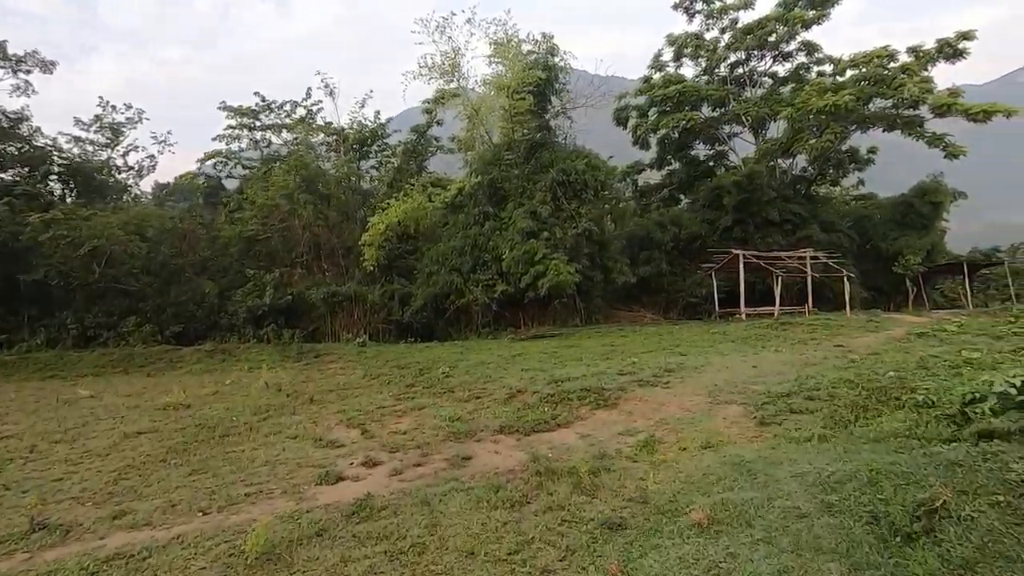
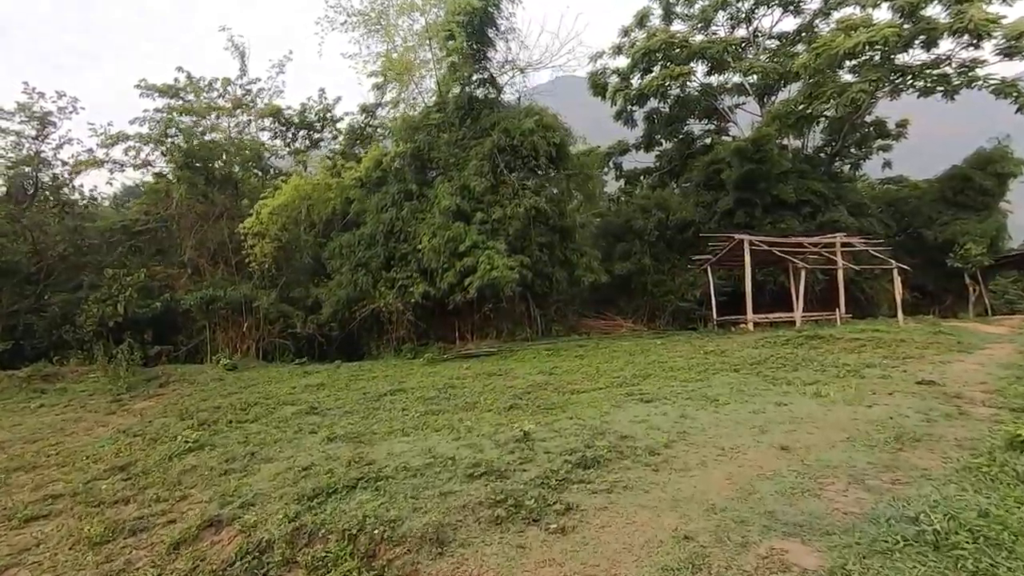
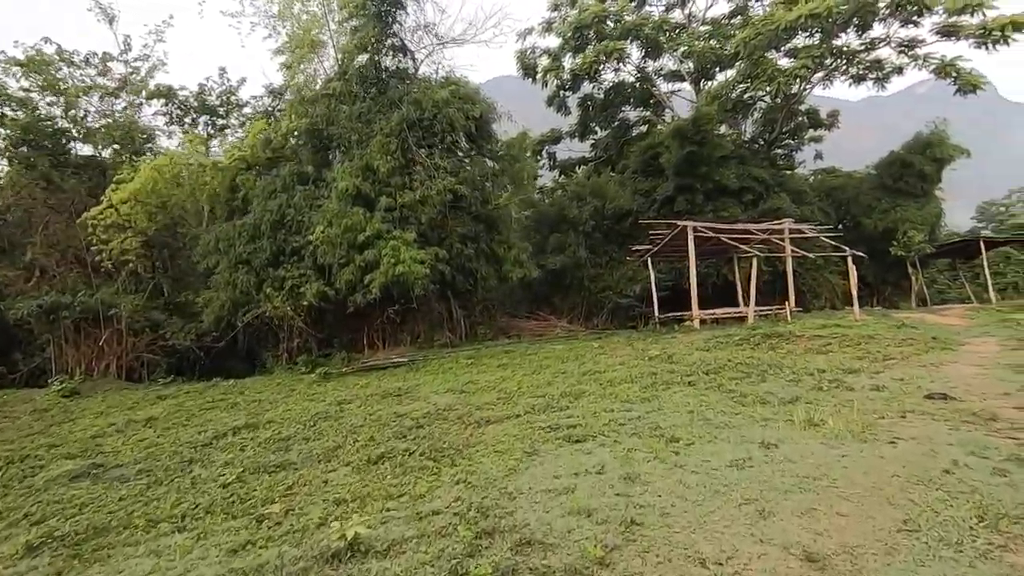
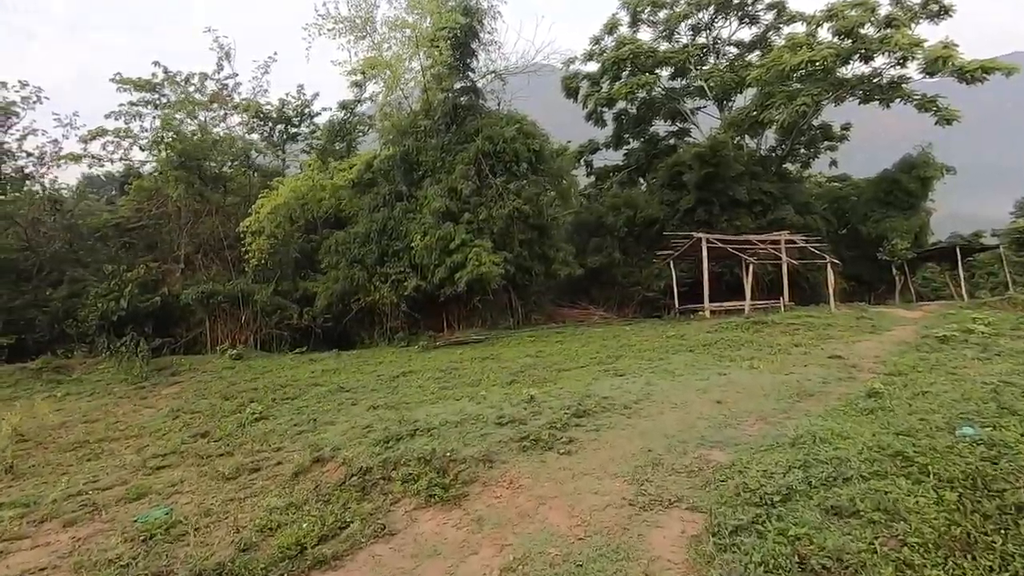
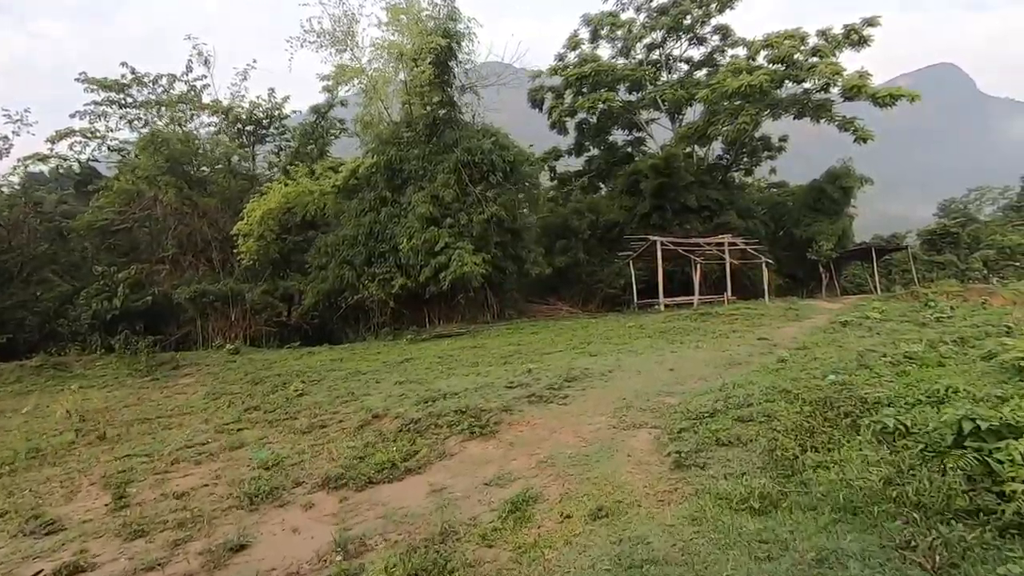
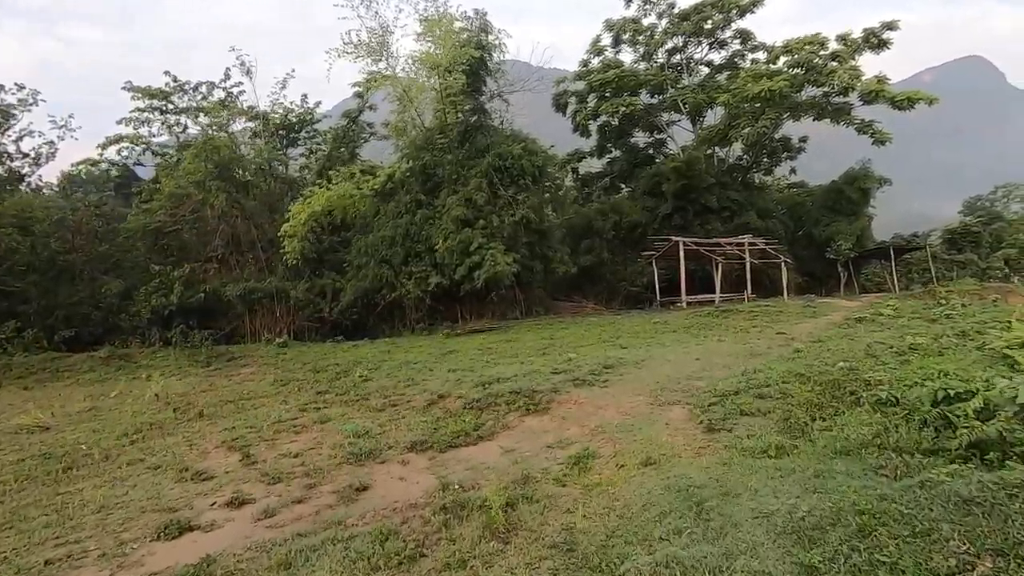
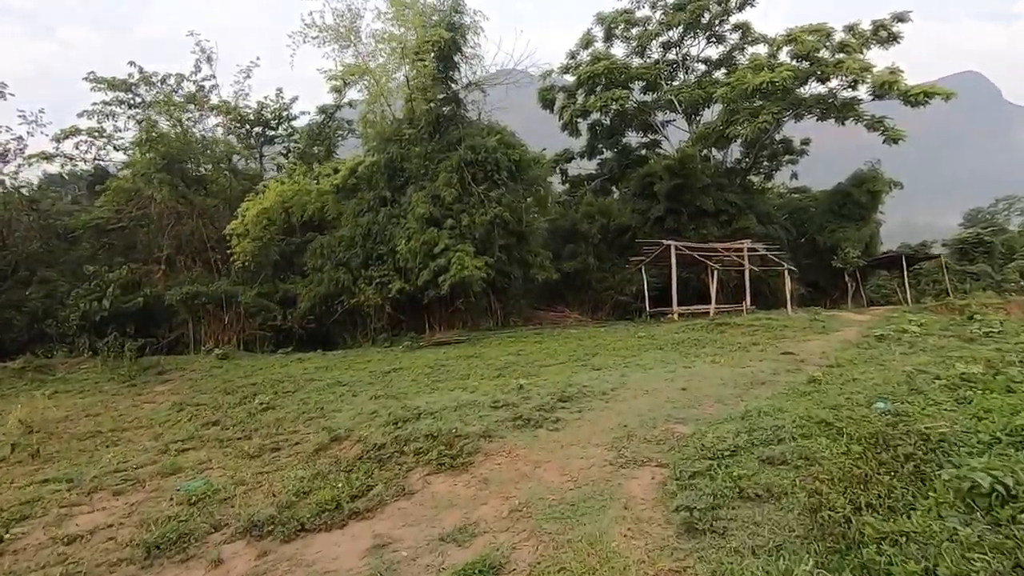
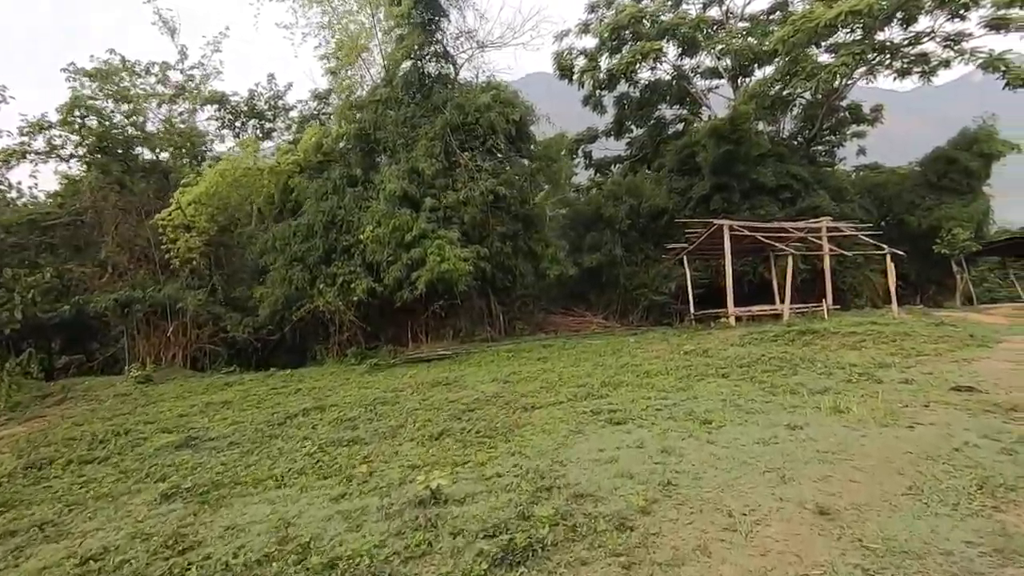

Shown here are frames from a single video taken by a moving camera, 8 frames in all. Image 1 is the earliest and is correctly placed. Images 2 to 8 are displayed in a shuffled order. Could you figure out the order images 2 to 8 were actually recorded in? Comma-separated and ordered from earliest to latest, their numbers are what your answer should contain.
6, 5, 7, 4, 2, 8, 3
